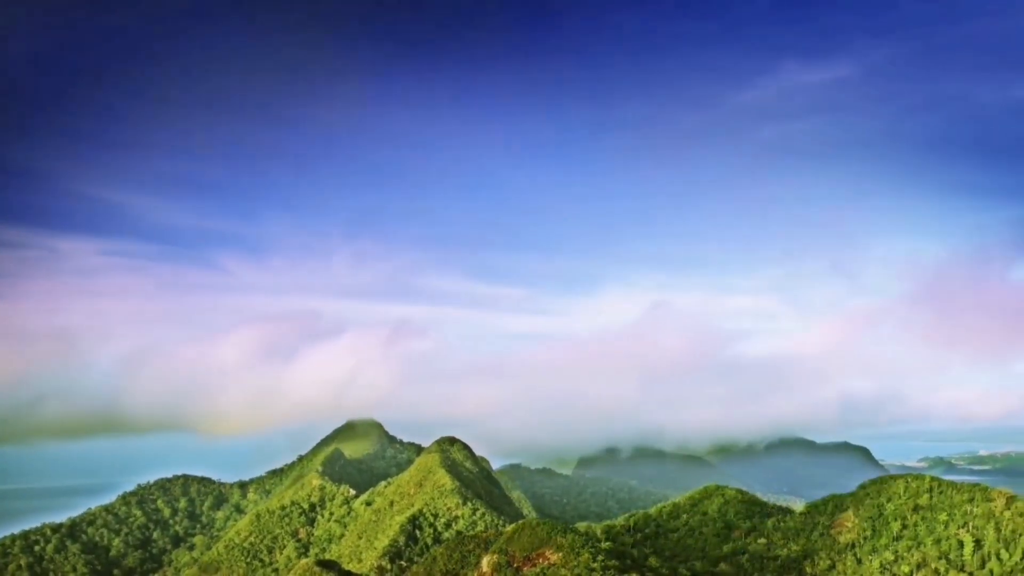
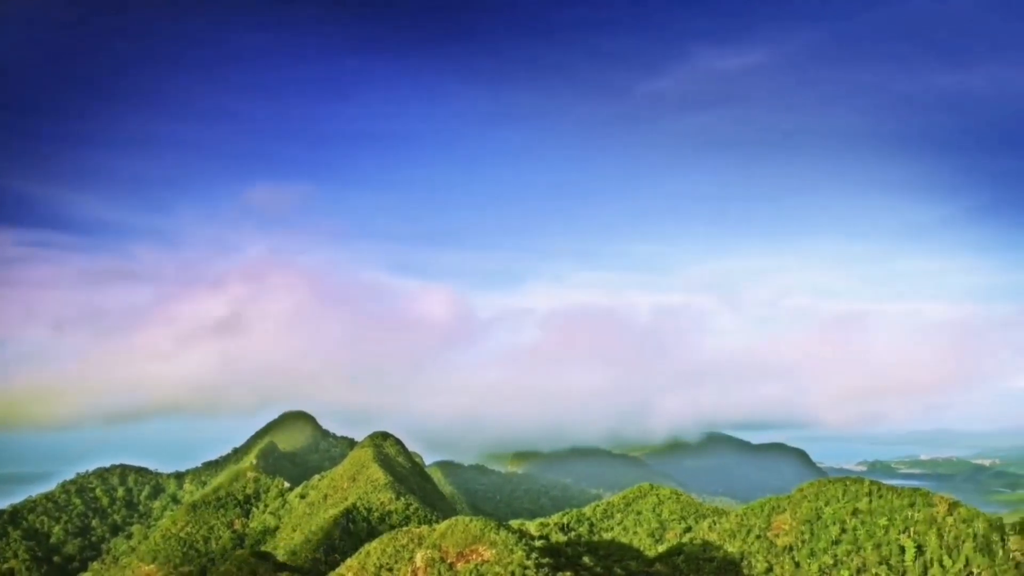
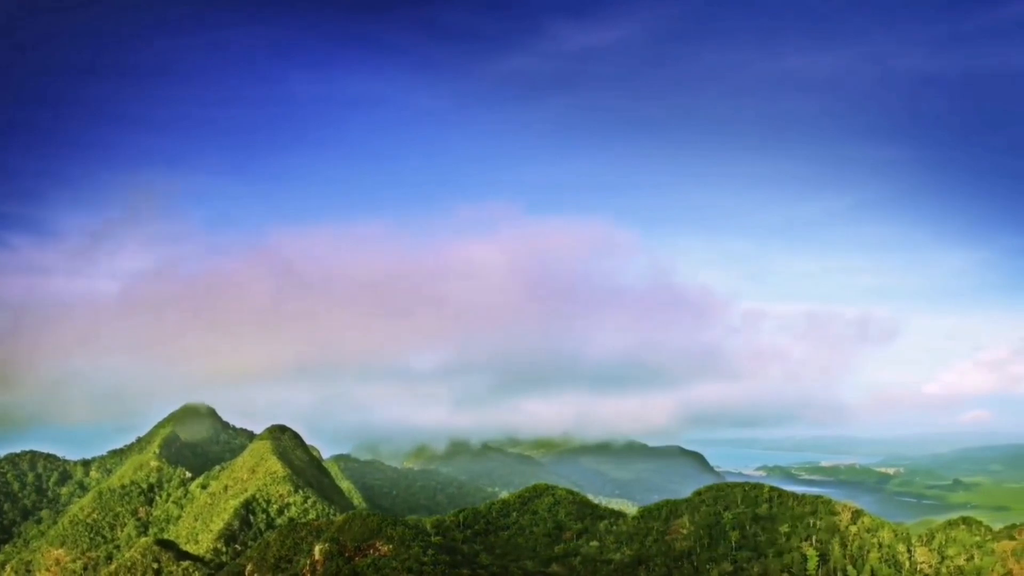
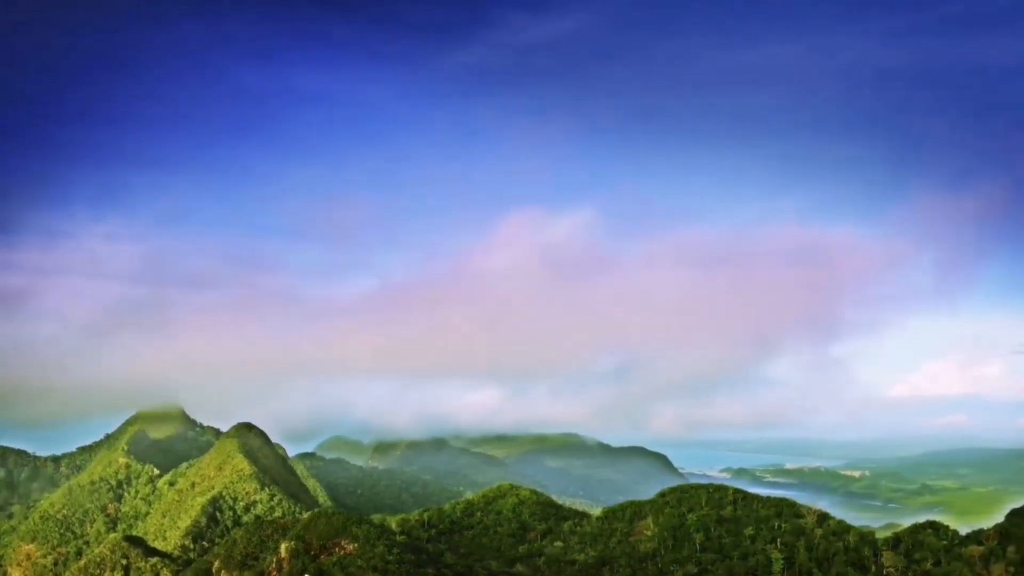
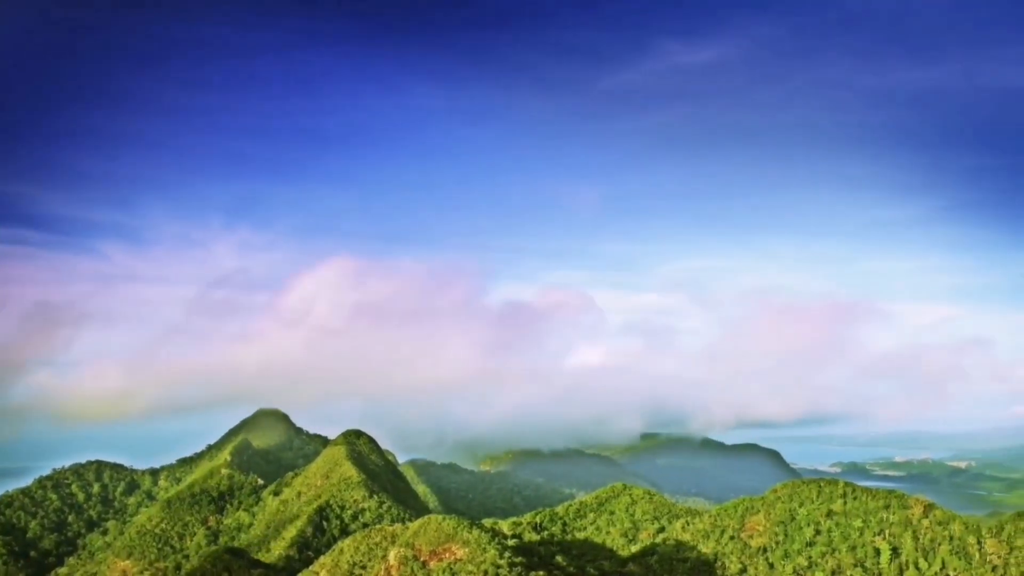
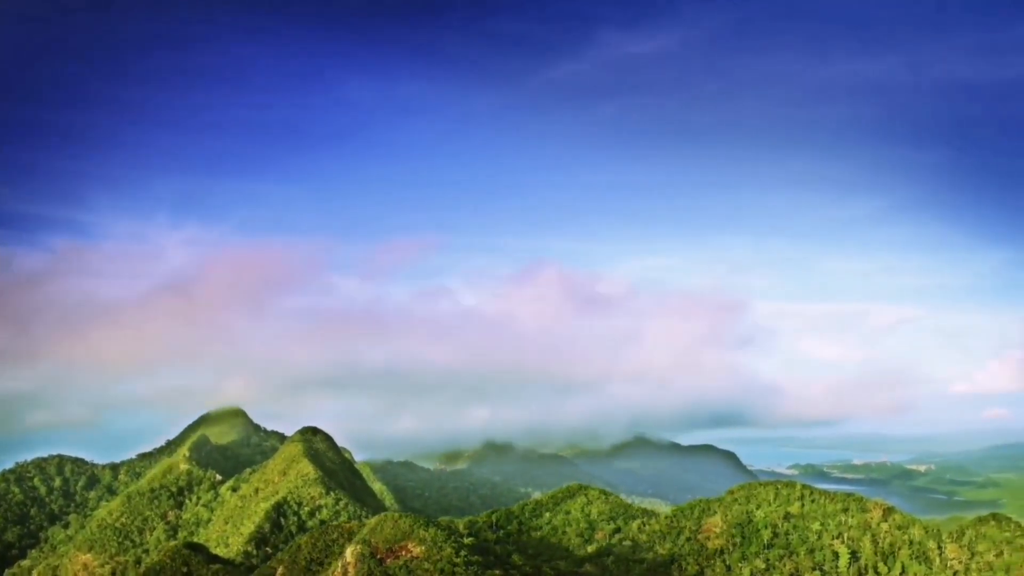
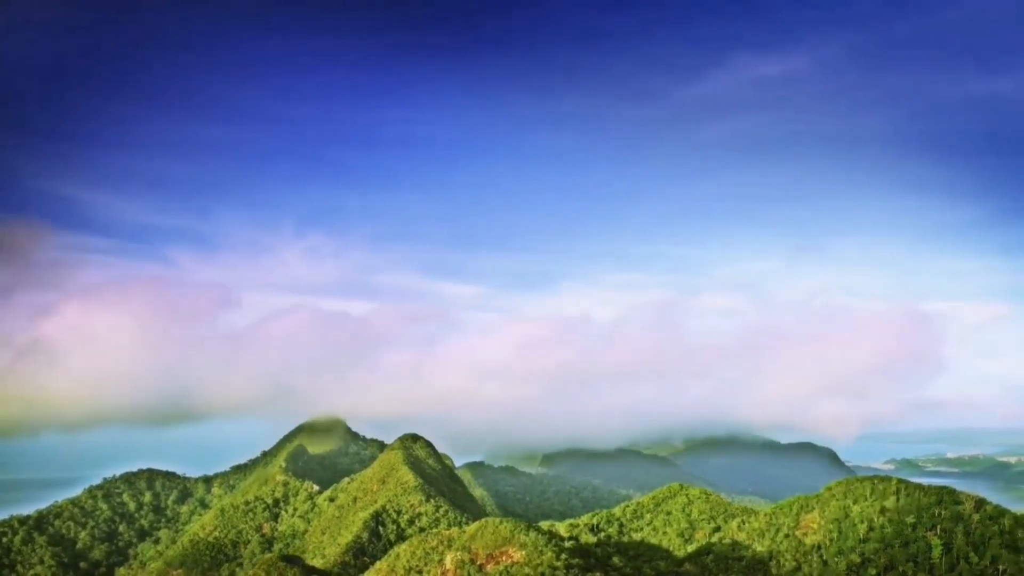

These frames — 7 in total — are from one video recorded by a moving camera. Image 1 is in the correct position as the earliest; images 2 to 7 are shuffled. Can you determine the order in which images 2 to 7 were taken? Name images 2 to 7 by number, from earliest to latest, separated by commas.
7, 2, 5, 6, 3, 4
